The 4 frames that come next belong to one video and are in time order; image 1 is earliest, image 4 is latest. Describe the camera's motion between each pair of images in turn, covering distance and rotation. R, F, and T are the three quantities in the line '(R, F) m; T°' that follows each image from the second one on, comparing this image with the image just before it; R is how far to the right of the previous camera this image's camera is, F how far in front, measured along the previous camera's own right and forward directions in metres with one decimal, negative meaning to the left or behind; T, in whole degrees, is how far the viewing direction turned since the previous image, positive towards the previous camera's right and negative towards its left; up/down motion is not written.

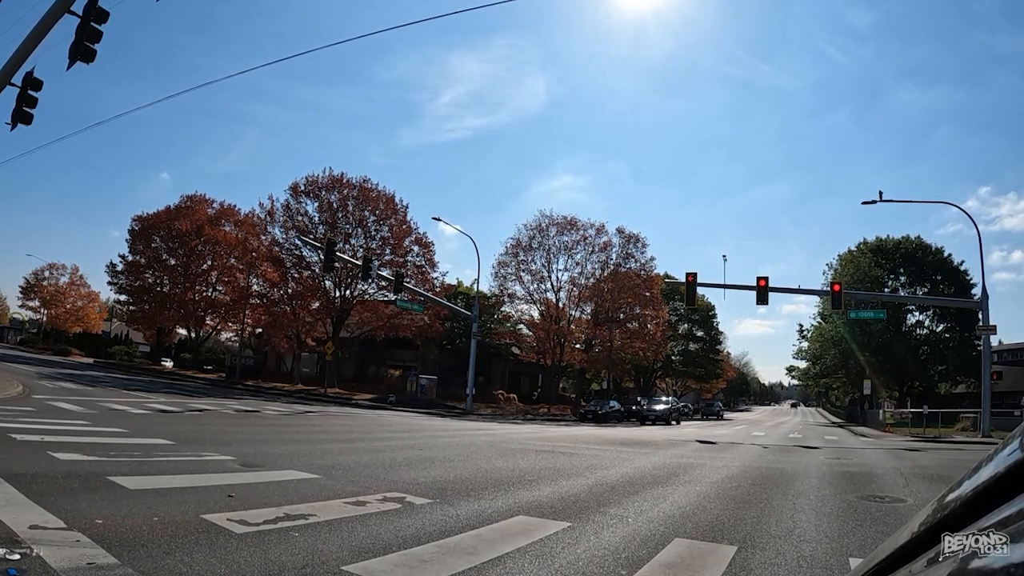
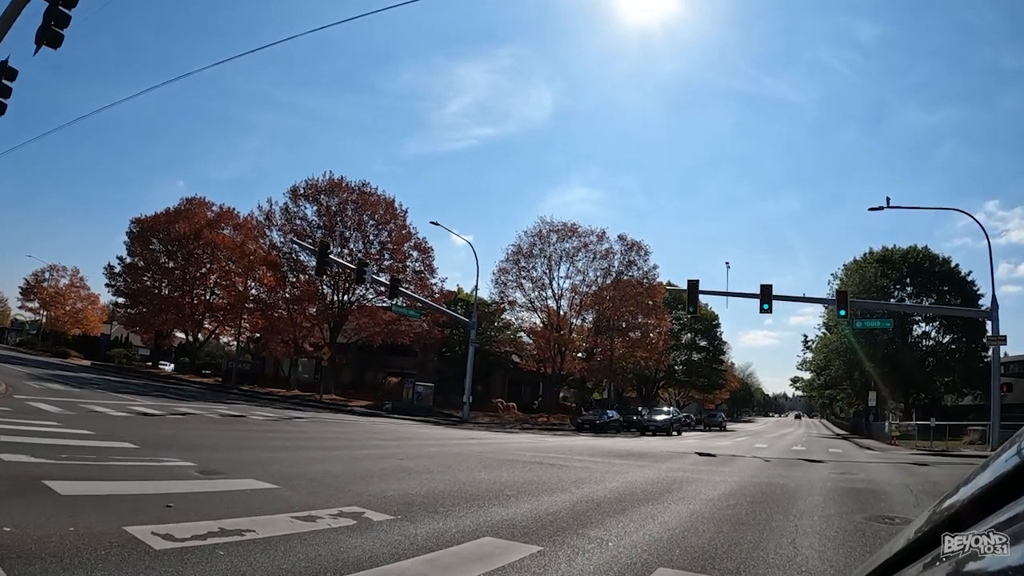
(+0.3, +0.6) m; 0°
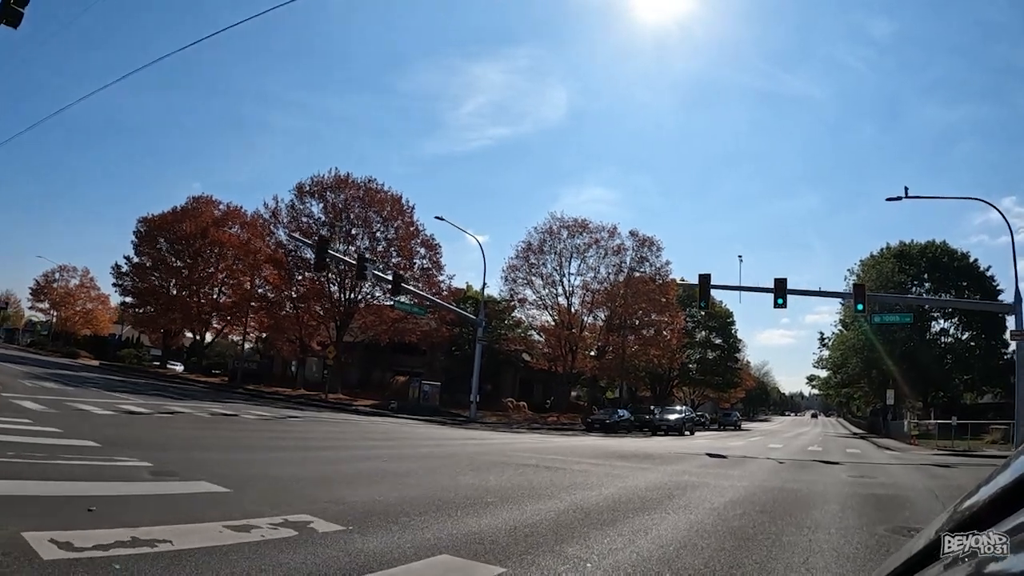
(+0.3, +0.7) m; -1°
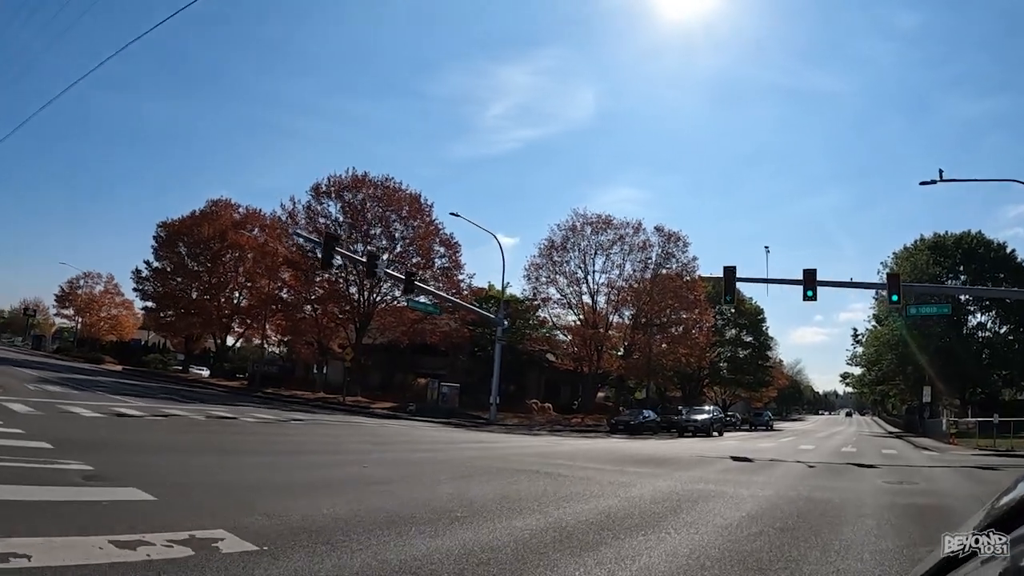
(+0.5, +1.0) m; -3°
